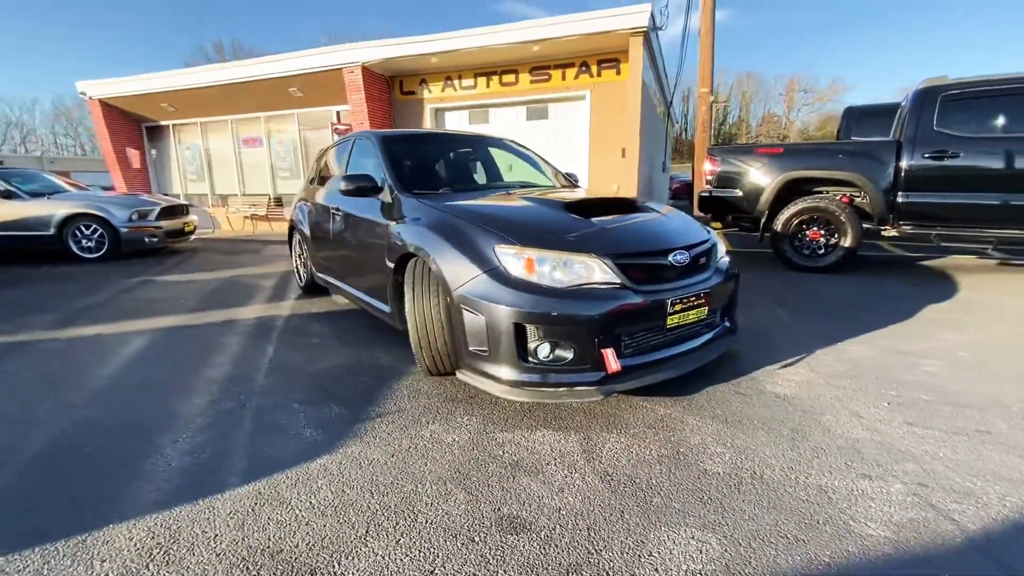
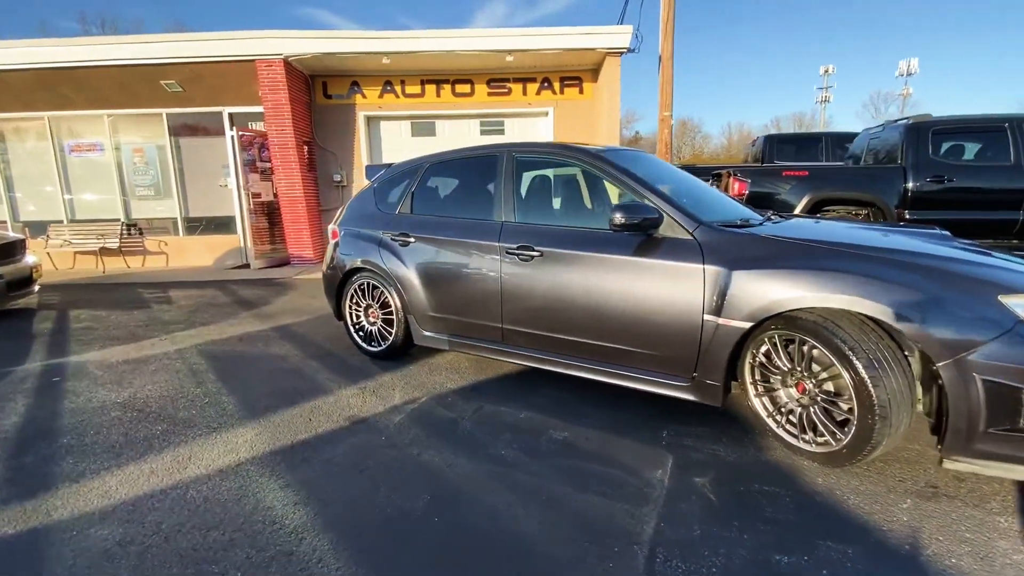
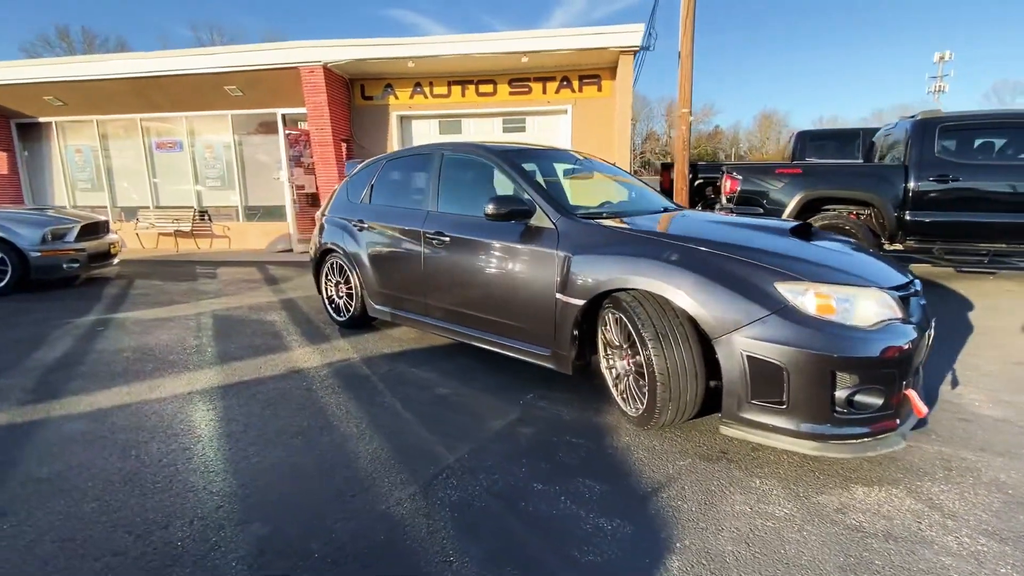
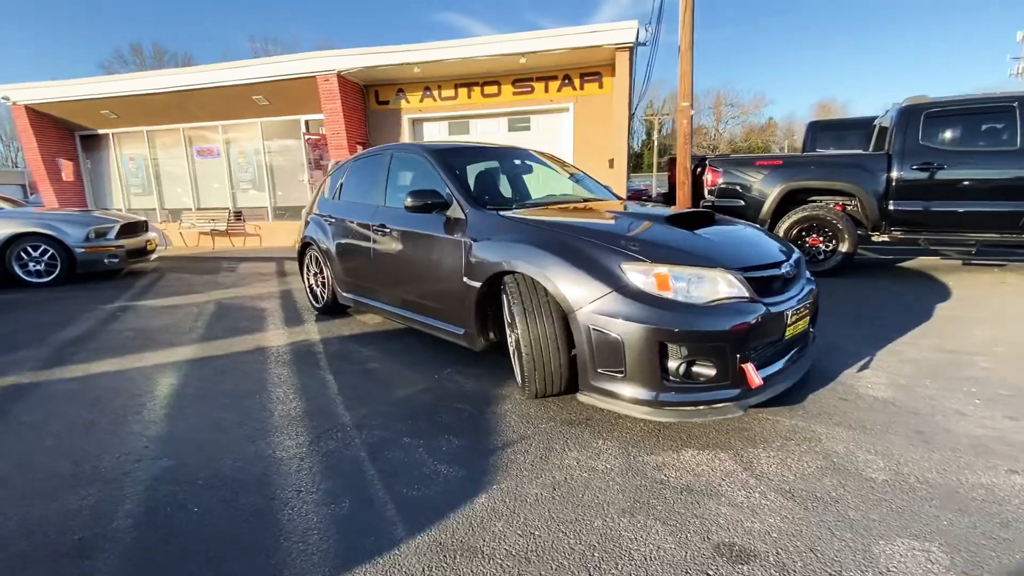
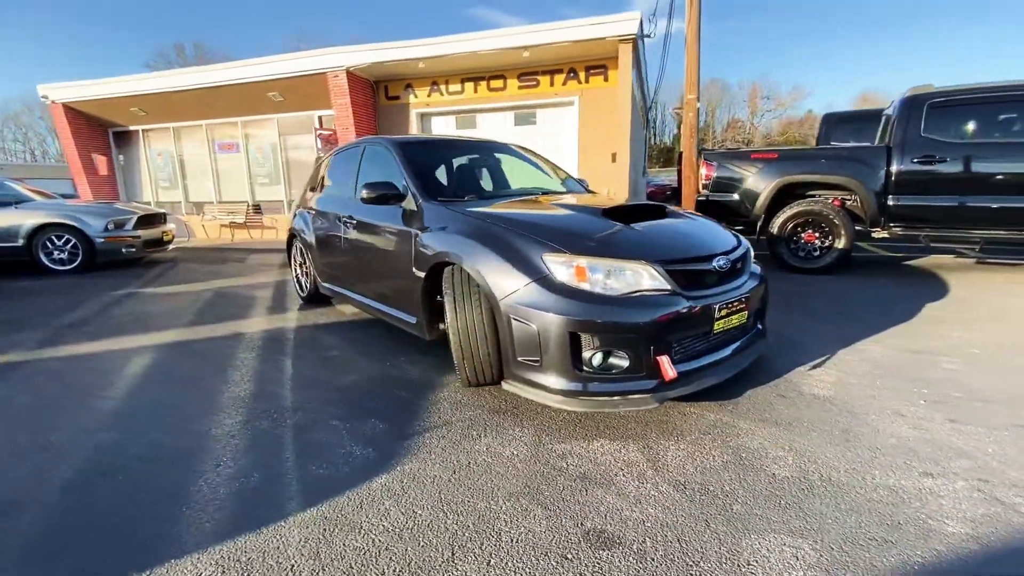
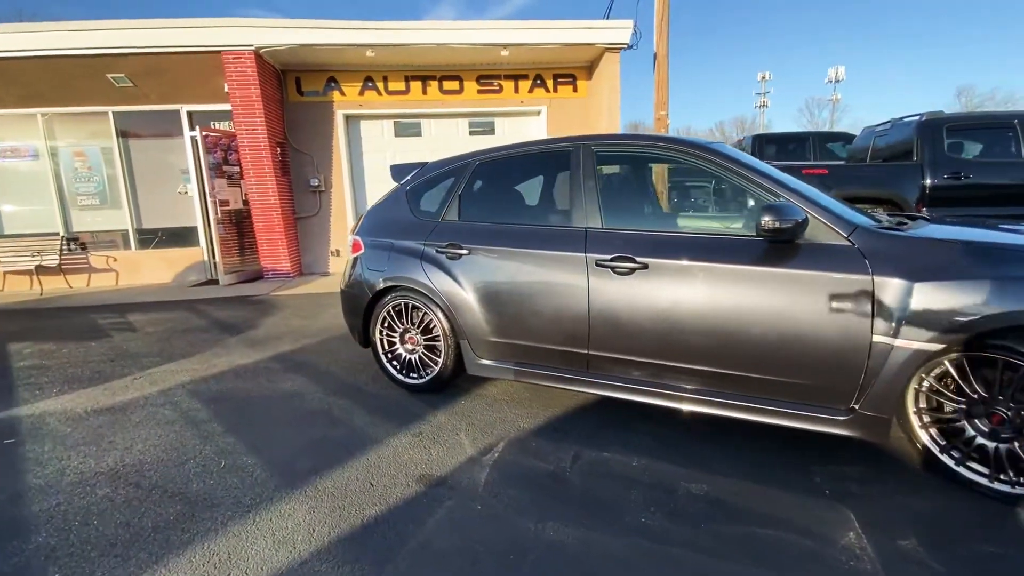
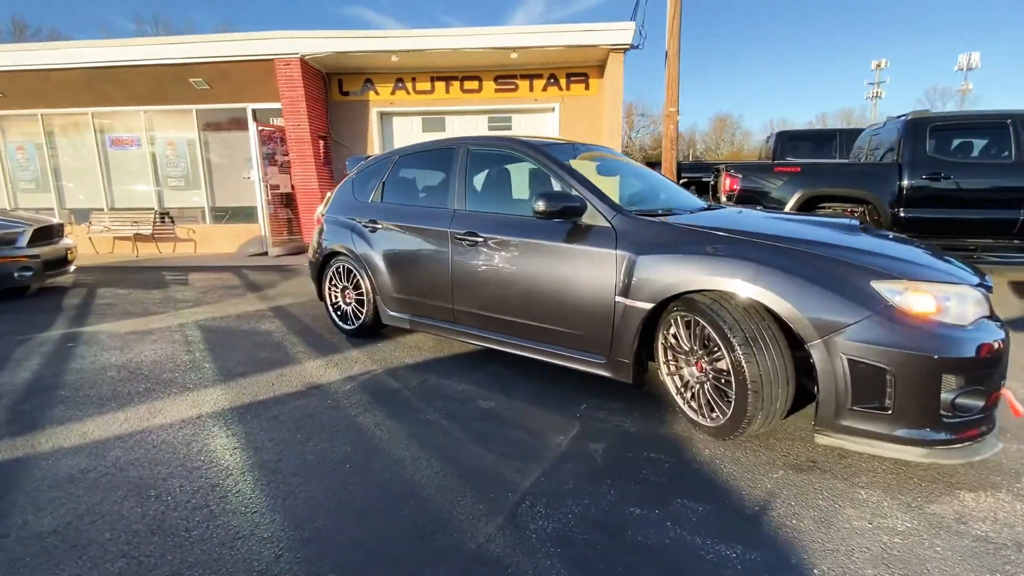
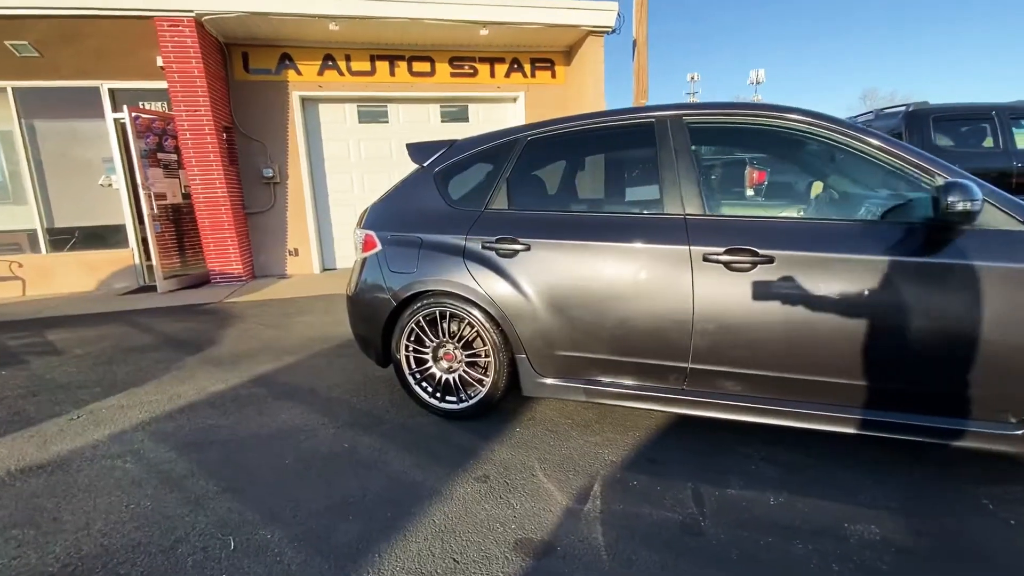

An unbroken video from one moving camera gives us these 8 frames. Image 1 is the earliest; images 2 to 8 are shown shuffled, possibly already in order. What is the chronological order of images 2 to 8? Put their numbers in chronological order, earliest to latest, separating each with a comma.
5, 4, 3, 7, 2, 6, 8
